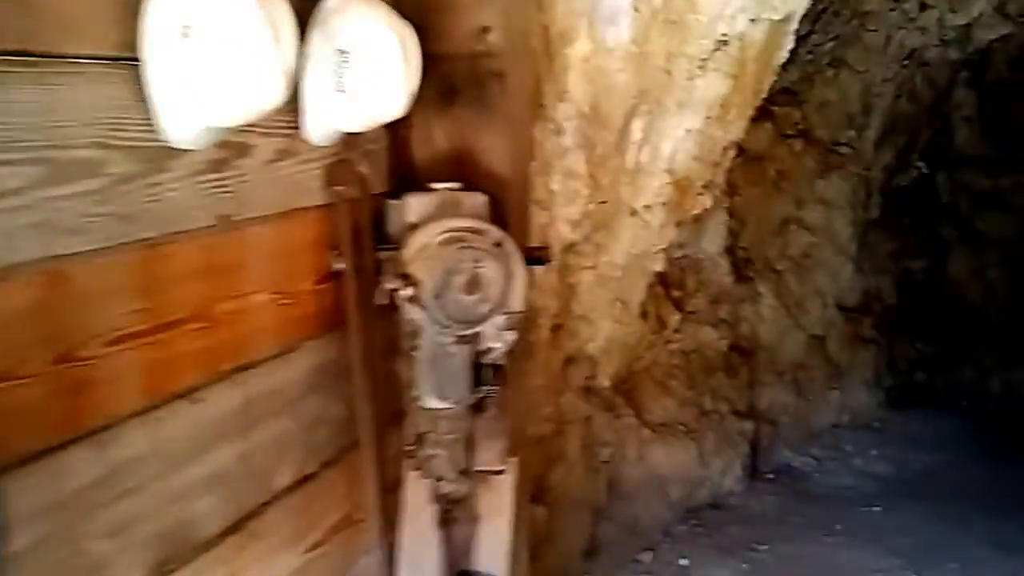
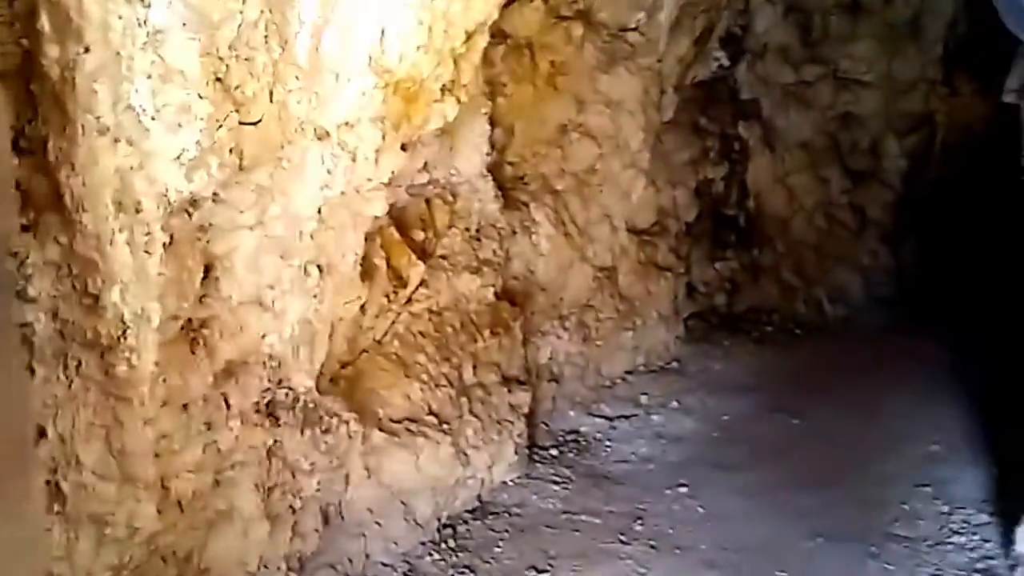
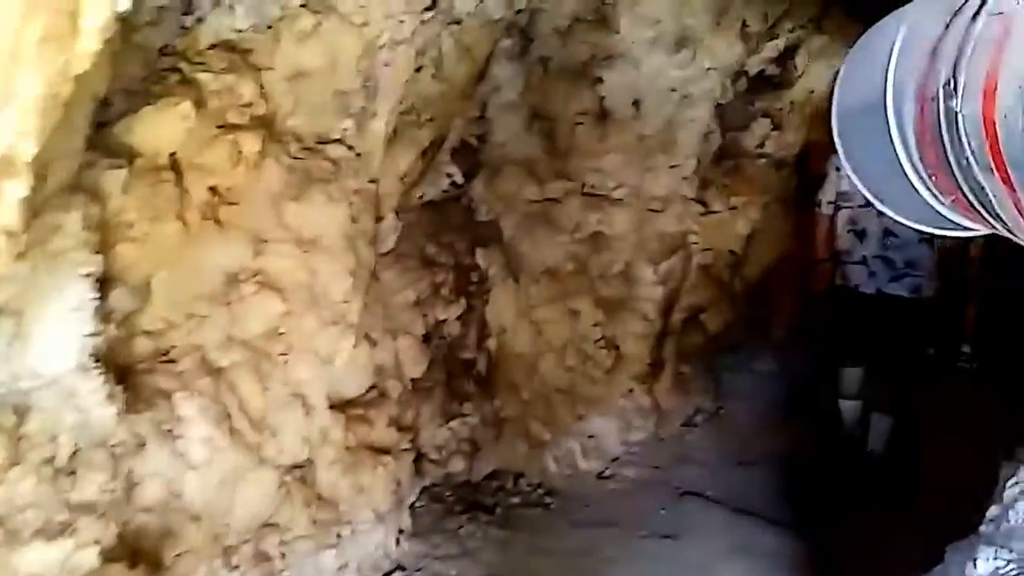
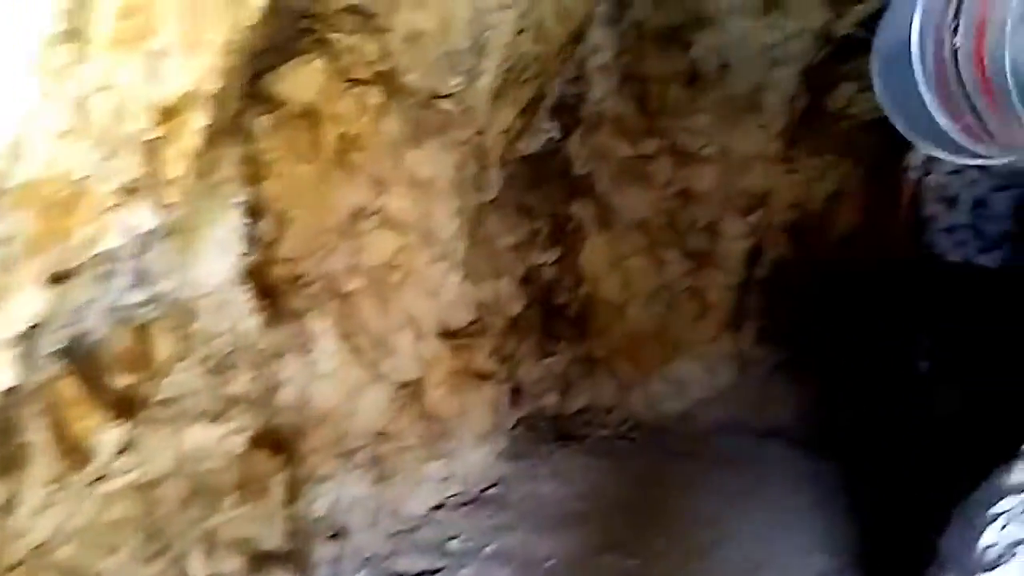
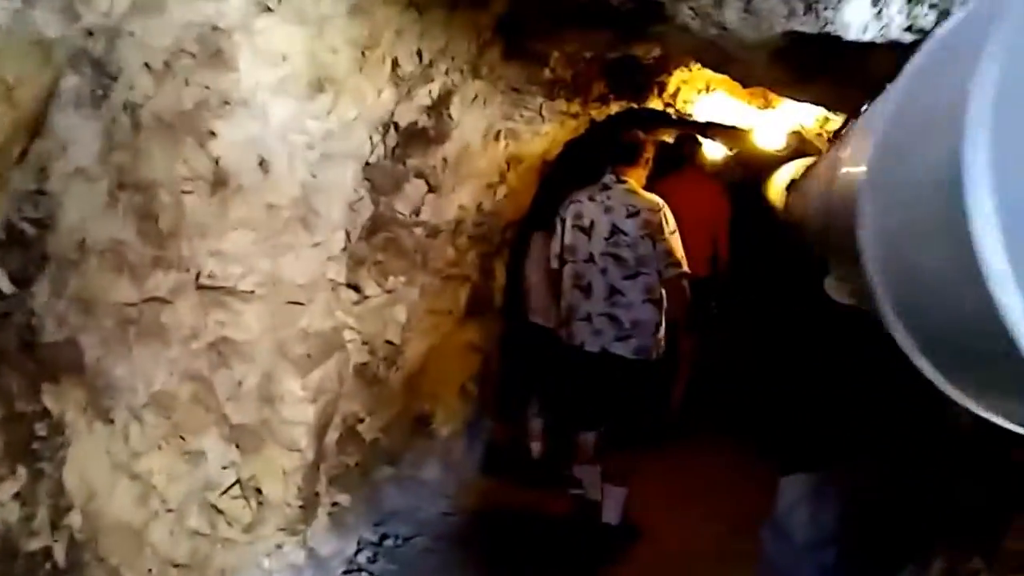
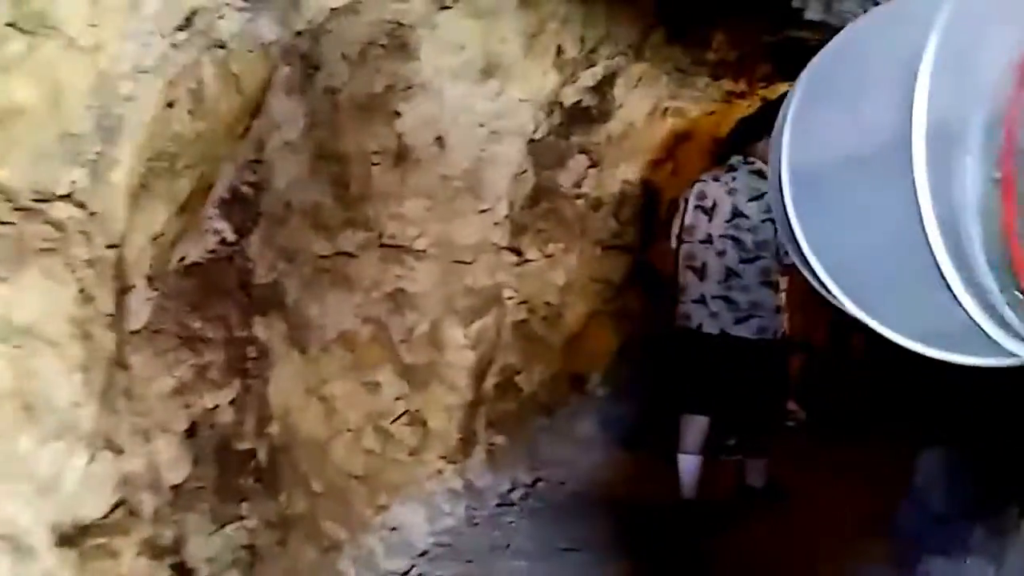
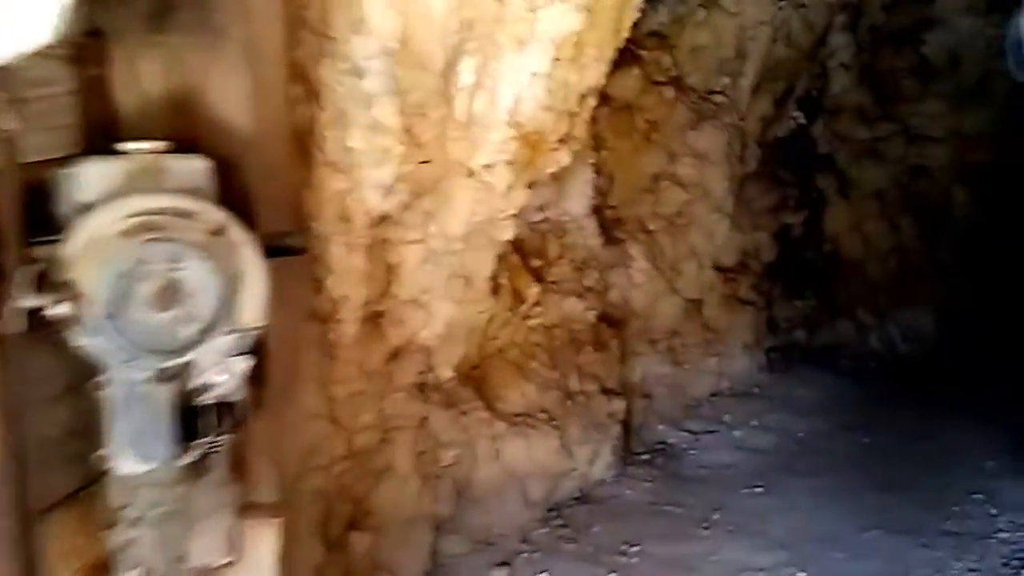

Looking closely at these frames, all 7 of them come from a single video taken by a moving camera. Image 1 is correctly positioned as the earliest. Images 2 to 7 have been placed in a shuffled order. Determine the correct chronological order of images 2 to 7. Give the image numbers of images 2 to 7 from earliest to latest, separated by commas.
7, 2, 4, 3, 6, 5
